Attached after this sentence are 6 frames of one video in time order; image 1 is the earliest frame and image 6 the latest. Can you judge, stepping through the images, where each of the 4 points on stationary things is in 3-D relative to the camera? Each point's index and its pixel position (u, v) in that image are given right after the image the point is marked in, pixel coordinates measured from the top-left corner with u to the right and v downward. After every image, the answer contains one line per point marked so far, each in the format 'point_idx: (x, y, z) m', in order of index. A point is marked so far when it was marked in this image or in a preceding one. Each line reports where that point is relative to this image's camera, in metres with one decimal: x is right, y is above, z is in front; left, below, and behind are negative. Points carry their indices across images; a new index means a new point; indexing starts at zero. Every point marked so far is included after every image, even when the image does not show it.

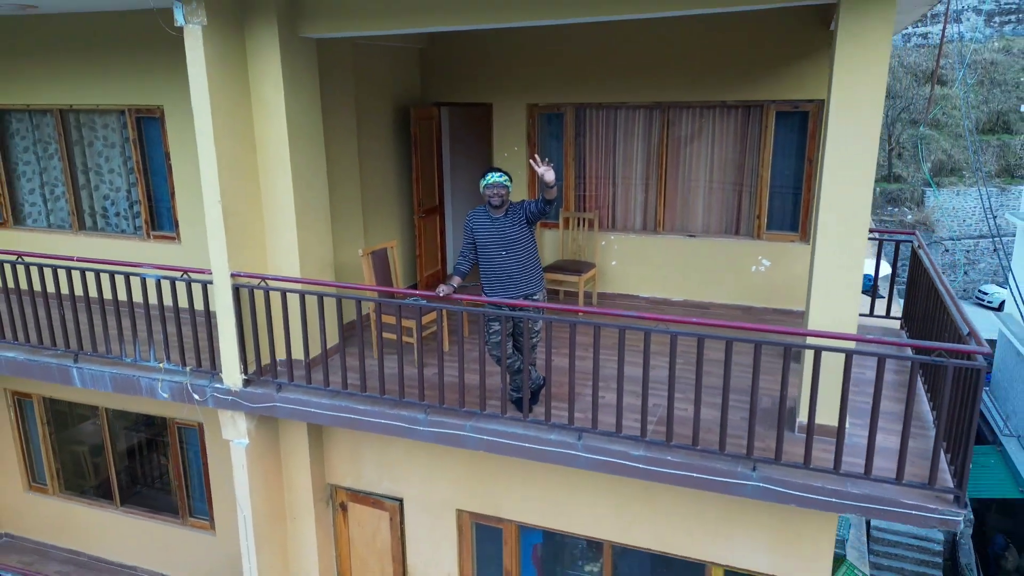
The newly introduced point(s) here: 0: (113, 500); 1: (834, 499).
0: (-1.7, -0.9, +3.0) m
1: (+0.7, -0.4, +1.5) m
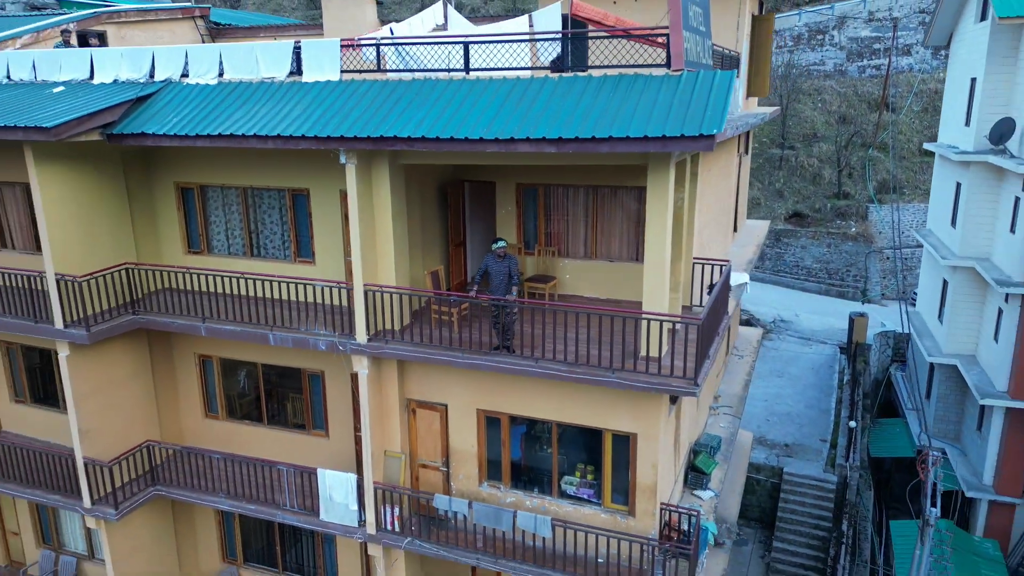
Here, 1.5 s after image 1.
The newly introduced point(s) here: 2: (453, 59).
0: (-1.7, -0.9, +5.0) m
1: (+0.6, -0.5, +3.4) m
2: (-0.3, +1.2, +3.9) m
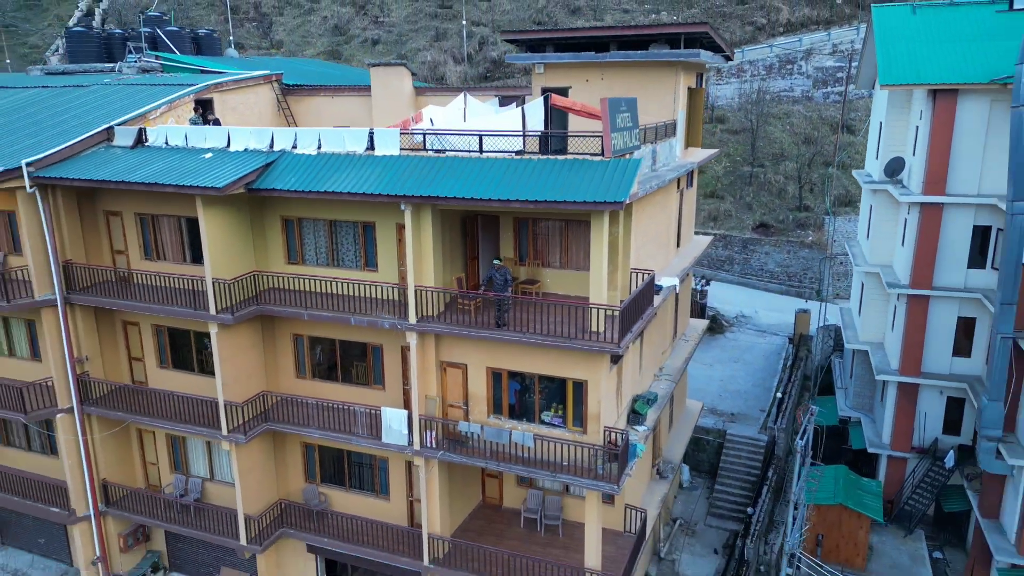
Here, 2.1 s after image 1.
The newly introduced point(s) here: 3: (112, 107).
0: (-1.8, -0.9, +7.2) m
1: (+0.6, -0.5, +5.6) m
2: (-0.3, +1.2, +6.1) m
3: (-4.5, +2.1, +8.1) m
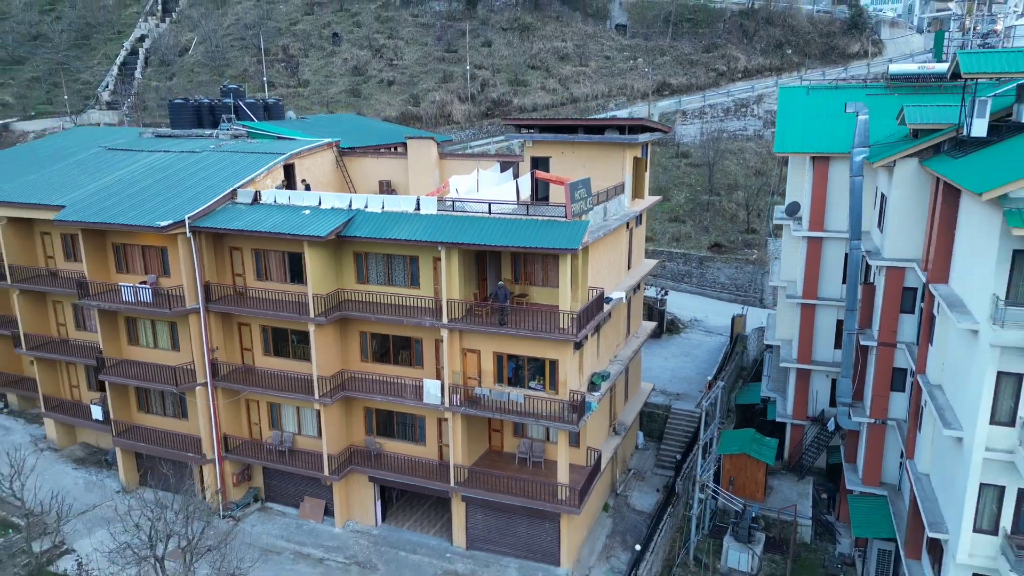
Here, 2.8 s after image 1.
0: (-1.8, -1.1, +10.5) m
1: (+0.6, -0.6, +8.9) m
2: (-0.4, +1.1, +9.4) m
3: (-4.6, +1.9, +11.4) m
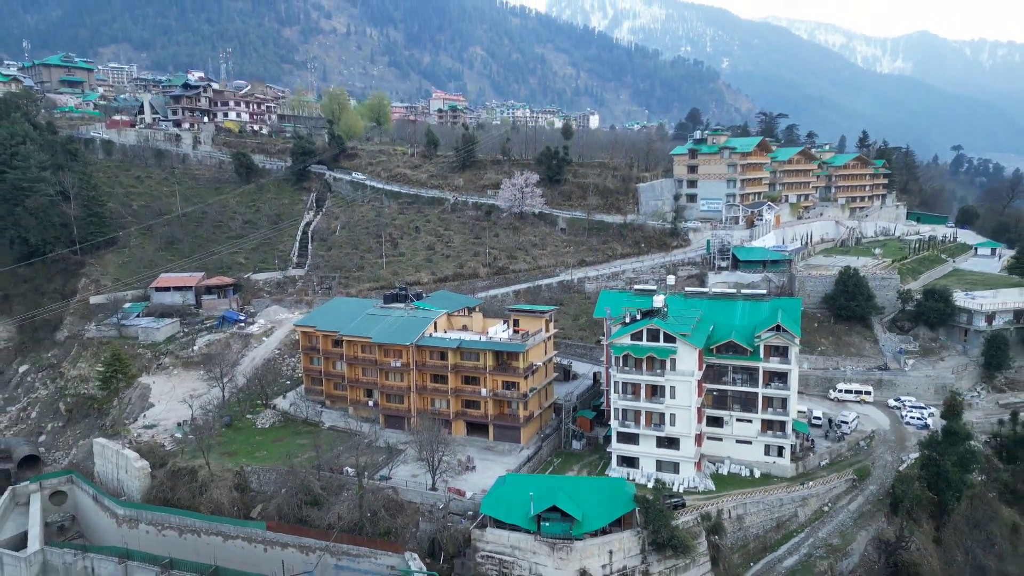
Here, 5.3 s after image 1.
0: (-2.0, -4.8, +35.2) m
1: (+0.3, -4.2, +33.7) m
2: (-0.6, -2.5, +34.4) m
3: (-4.8, -1.9, +36.4) m
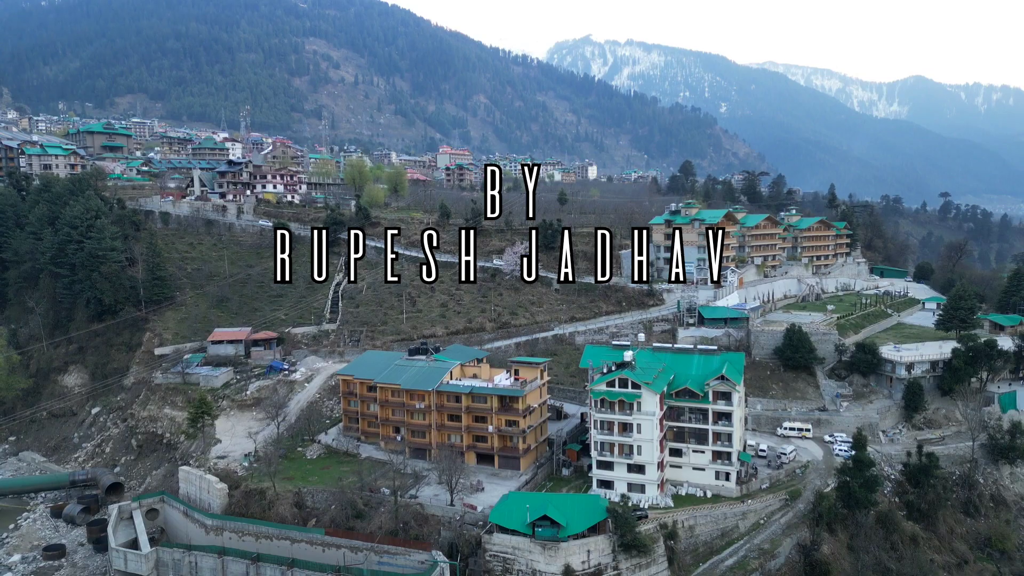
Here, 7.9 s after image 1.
0: (-2.0, -8.3, +43.9) m
1: (+0.4, -7.6, +42.4) m
2: (-0.6, -6.0, +43.2) m
3: (-4.8, -5.5, +45.3) m
